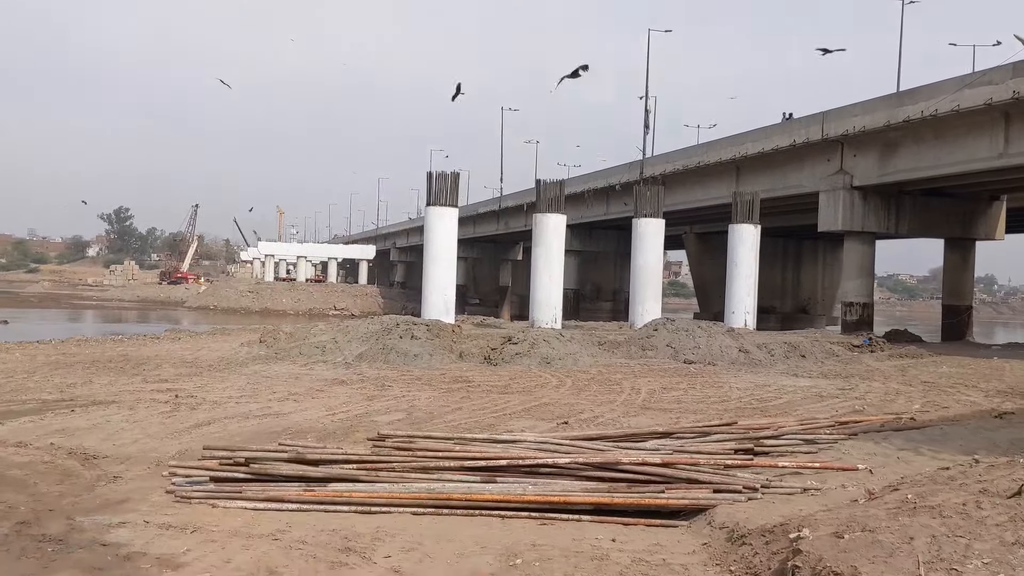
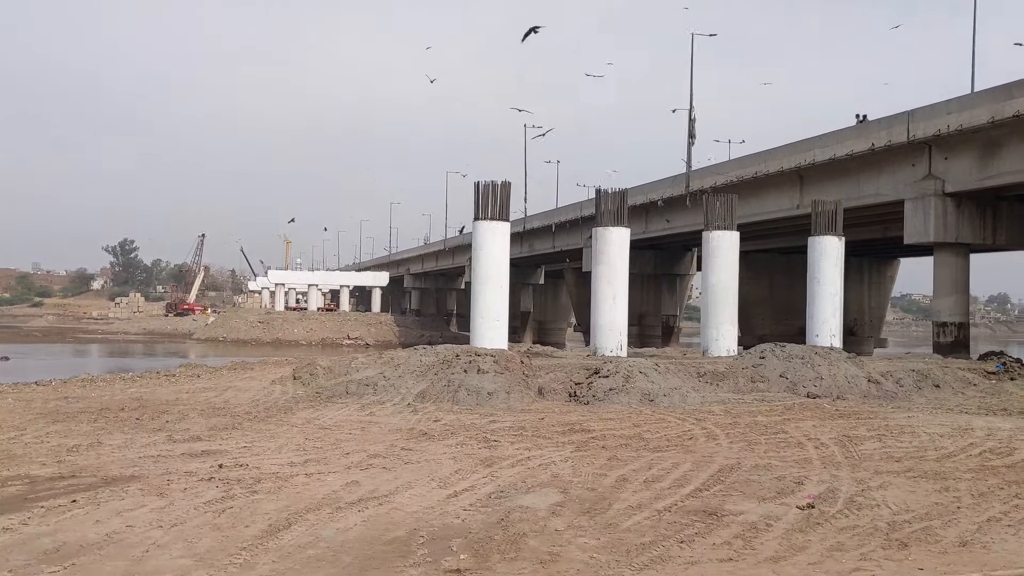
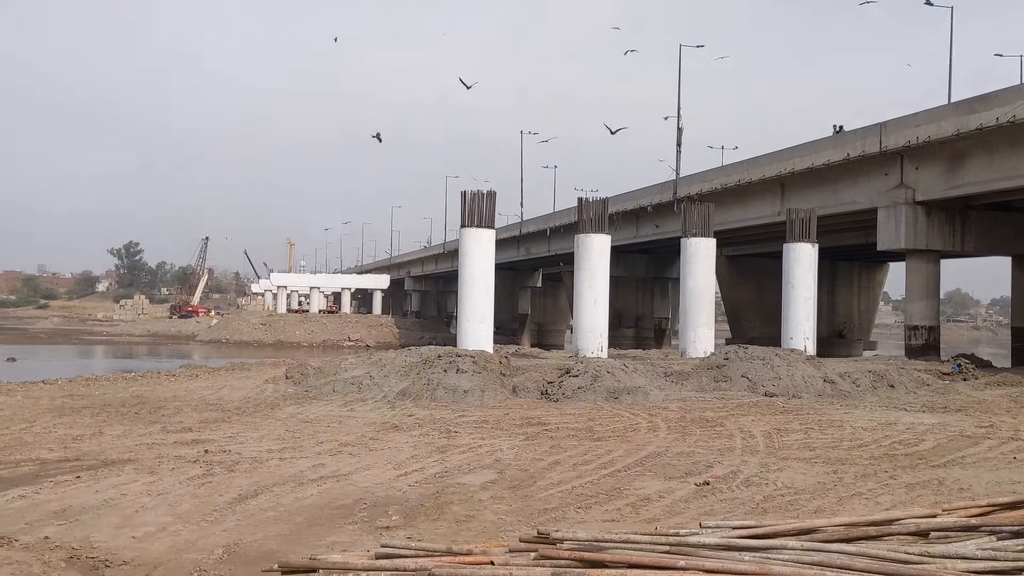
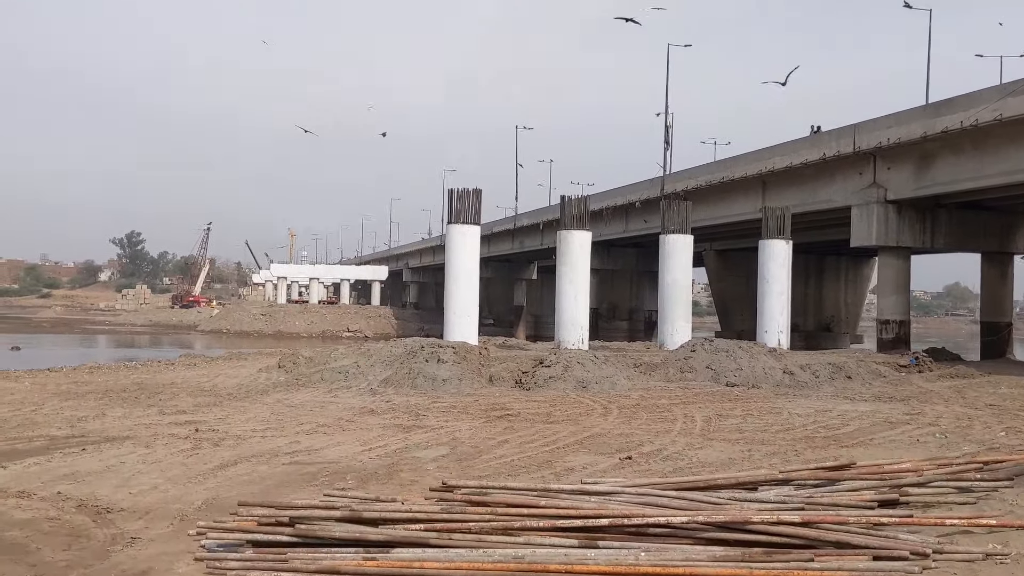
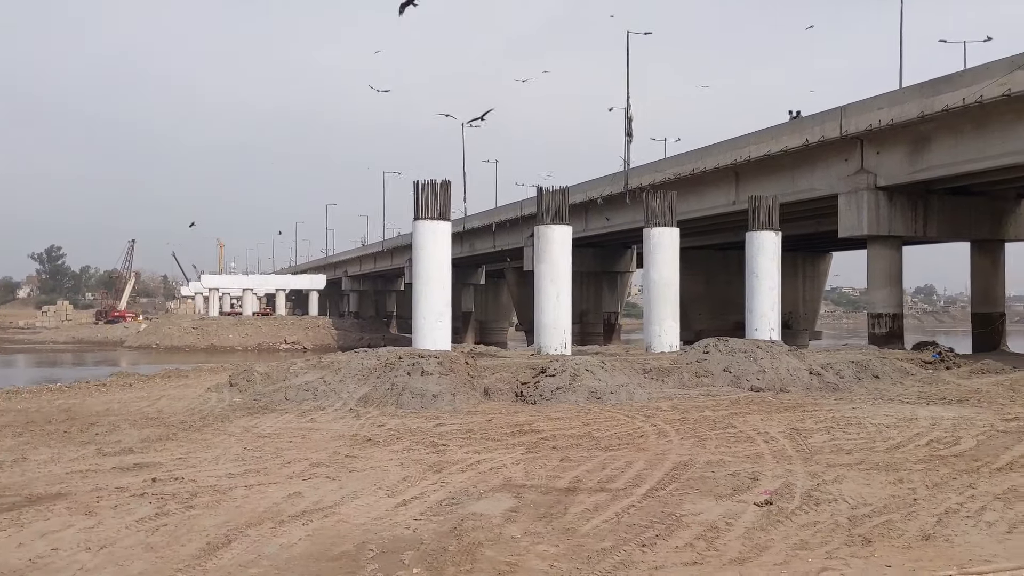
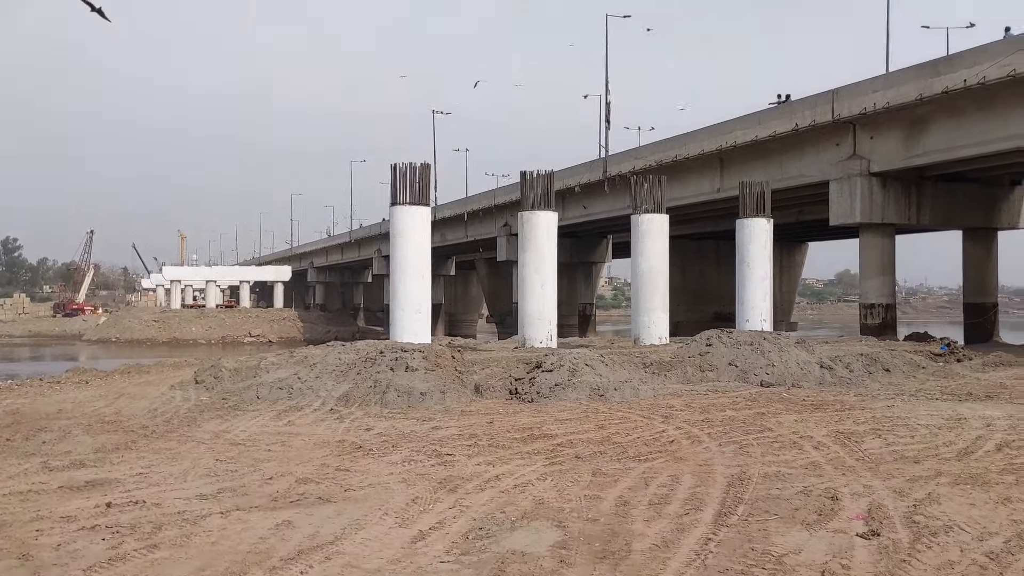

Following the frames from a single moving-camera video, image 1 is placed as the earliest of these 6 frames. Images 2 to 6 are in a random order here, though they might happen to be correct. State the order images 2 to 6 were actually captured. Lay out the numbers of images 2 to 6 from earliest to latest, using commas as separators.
4, 3, 2, 5, 6
